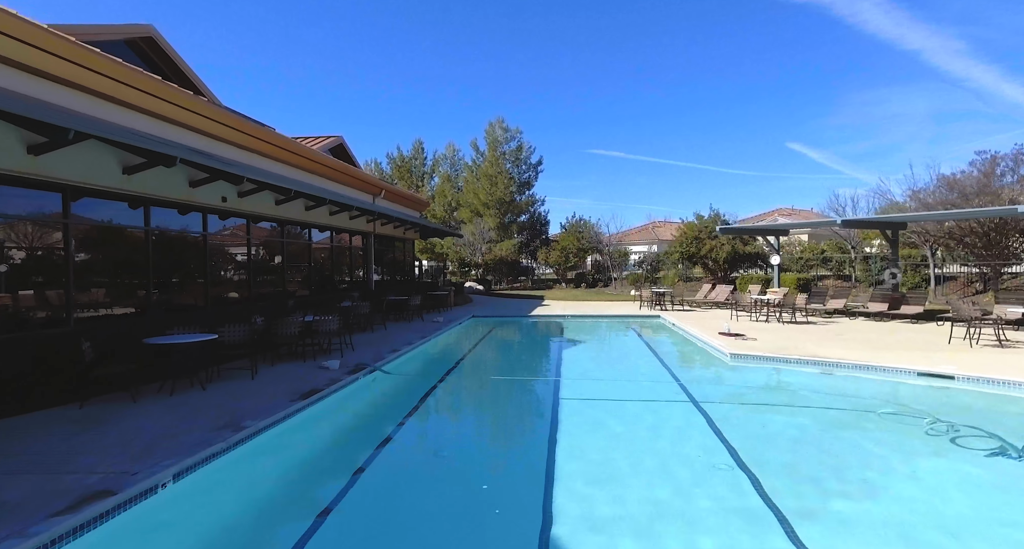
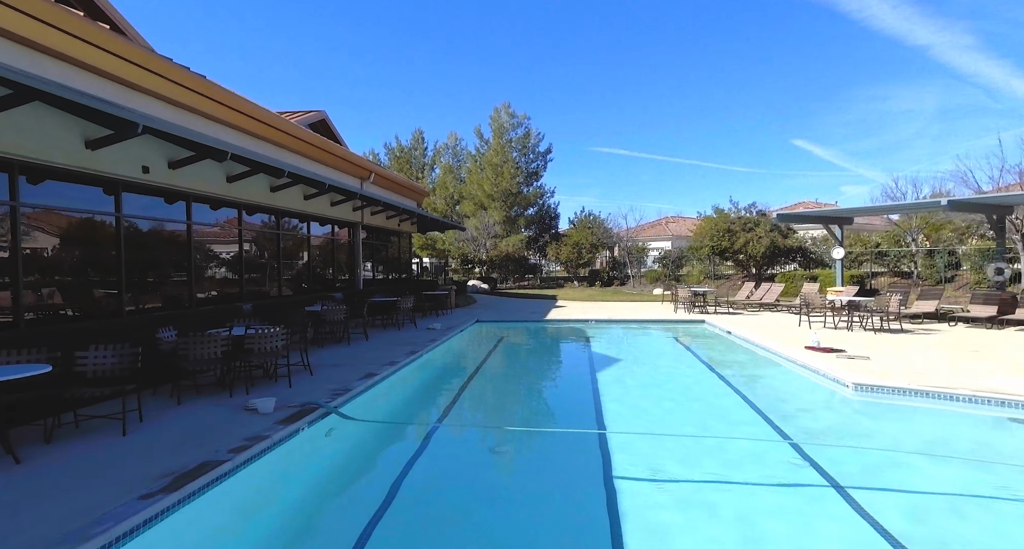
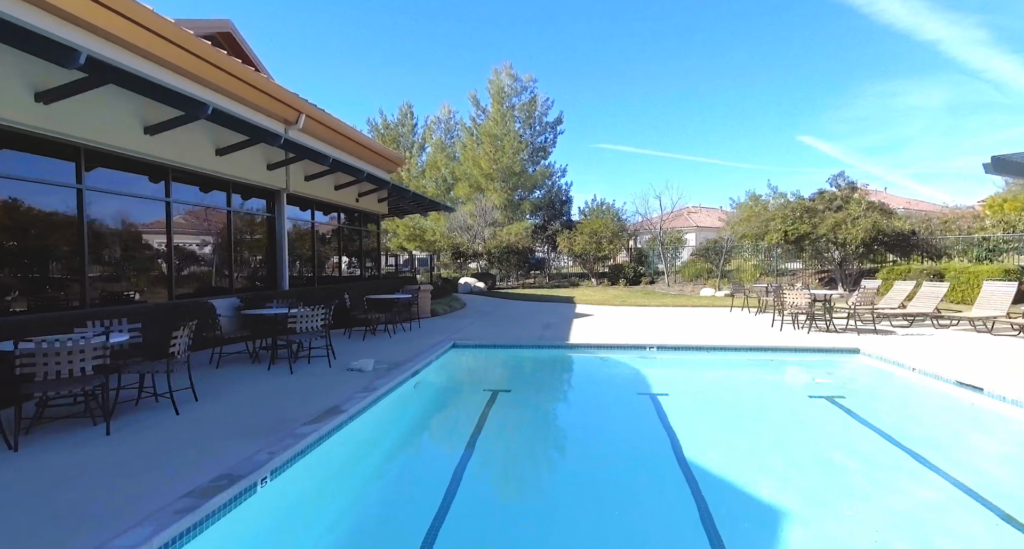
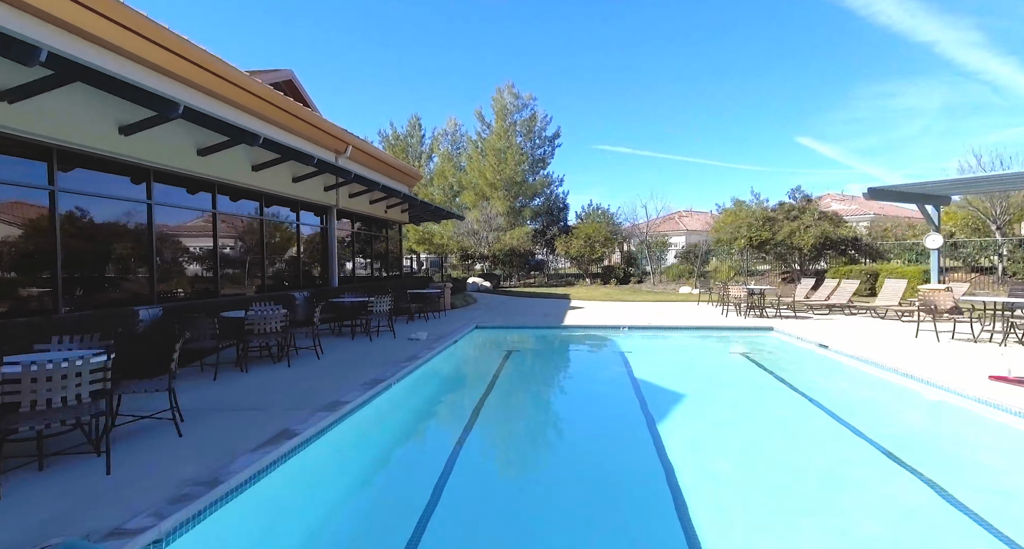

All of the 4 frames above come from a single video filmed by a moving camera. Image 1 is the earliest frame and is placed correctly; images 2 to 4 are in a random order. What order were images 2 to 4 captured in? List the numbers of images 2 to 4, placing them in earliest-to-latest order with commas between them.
2, 4, 3
